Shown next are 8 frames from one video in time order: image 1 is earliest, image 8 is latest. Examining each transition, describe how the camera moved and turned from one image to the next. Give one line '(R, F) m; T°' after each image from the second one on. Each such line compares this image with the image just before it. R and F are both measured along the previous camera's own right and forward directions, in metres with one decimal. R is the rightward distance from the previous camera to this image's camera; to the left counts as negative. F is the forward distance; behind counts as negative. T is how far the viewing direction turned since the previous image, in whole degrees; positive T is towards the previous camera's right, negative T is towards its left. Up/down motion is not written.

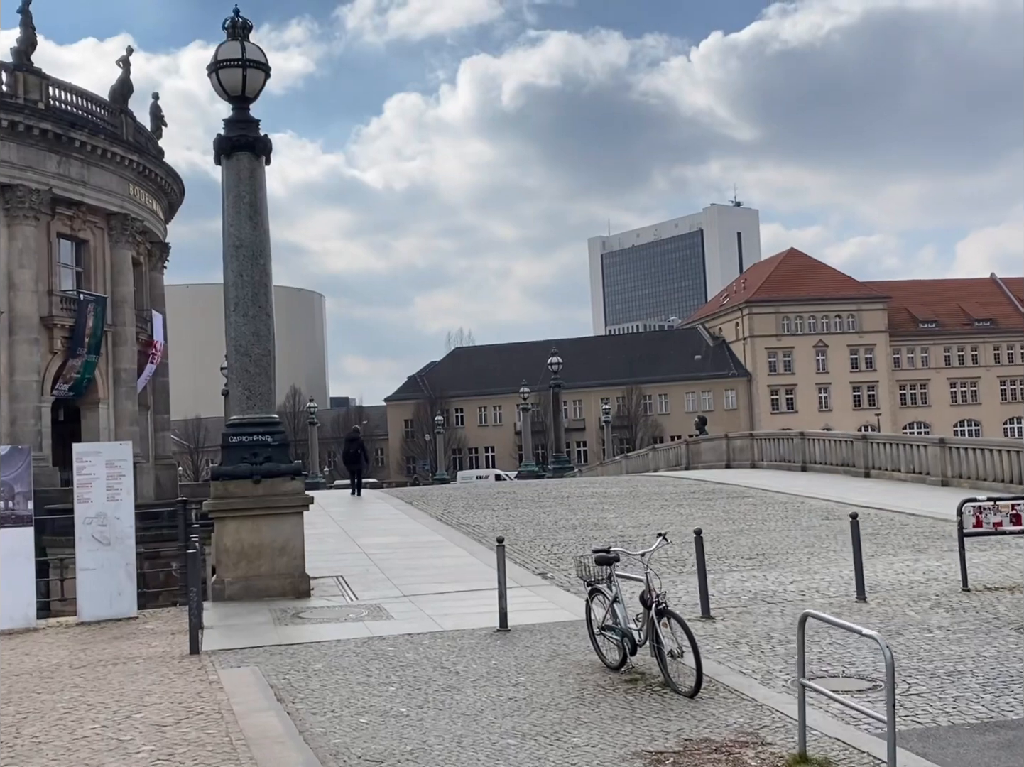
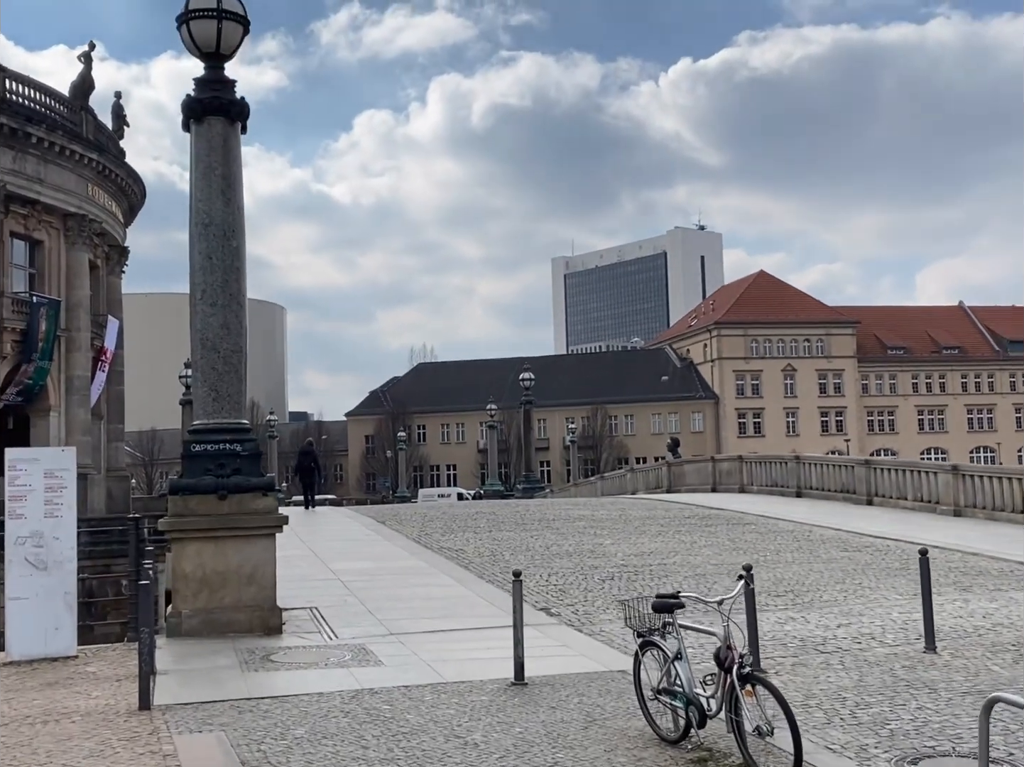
(-0.5, +1.9) m; +2°
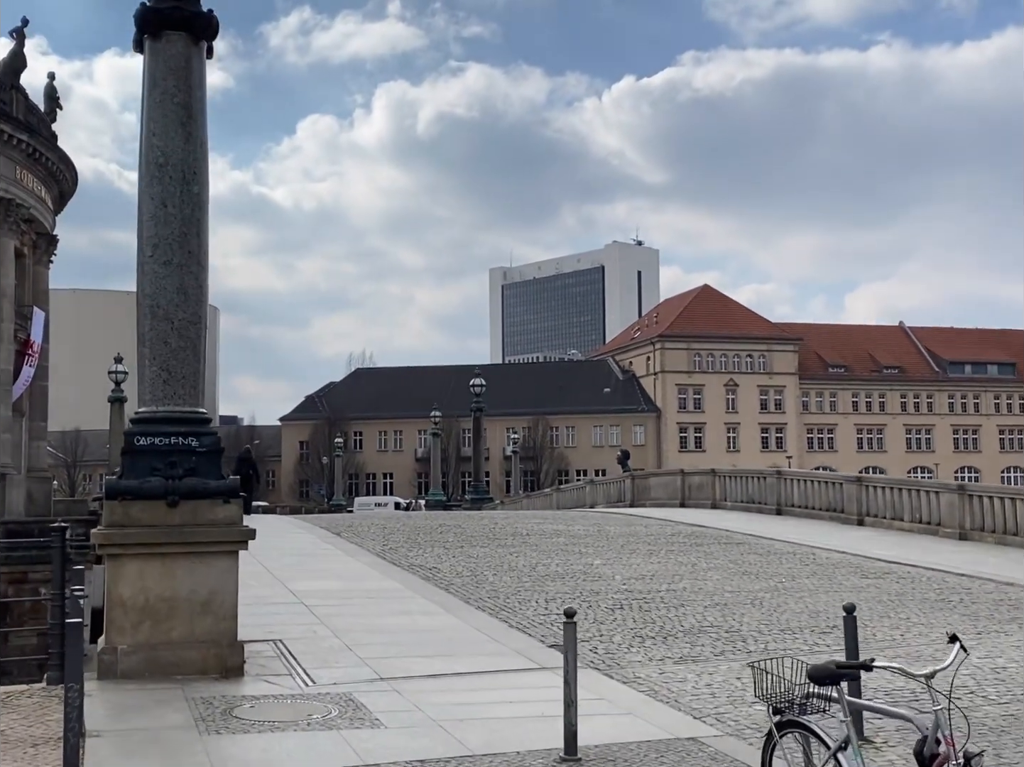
(-0.8, +2.3) m; +3°
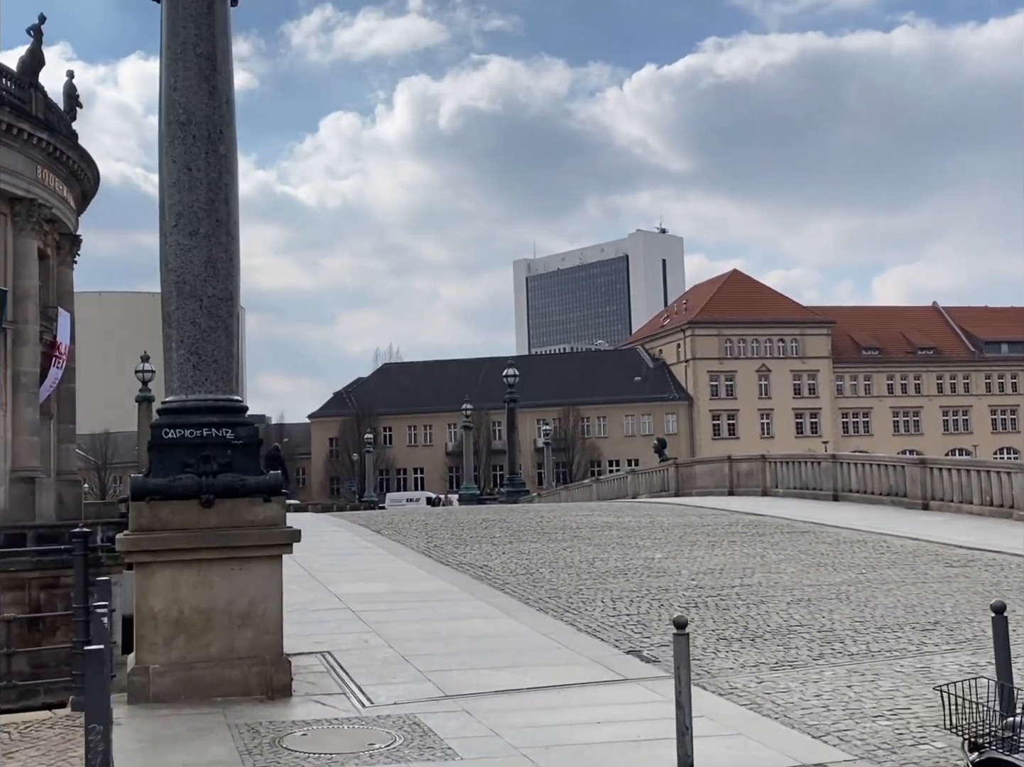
(-0.4, +1.2) m; -1°
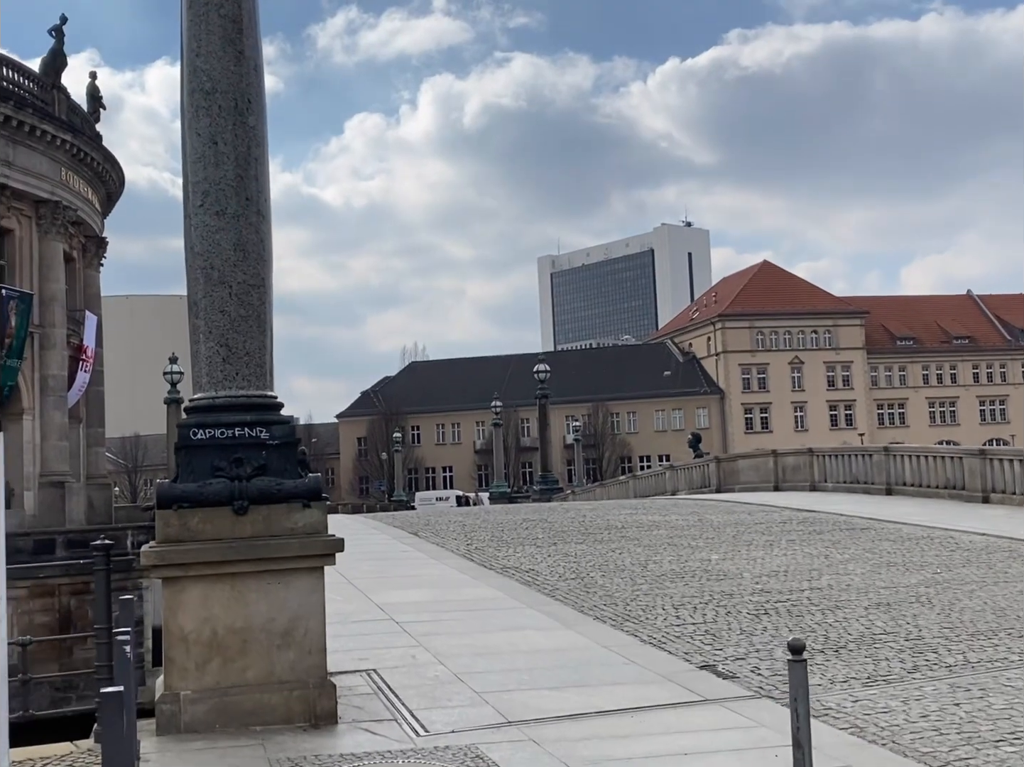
(-0.2, +0.9) m; -1°
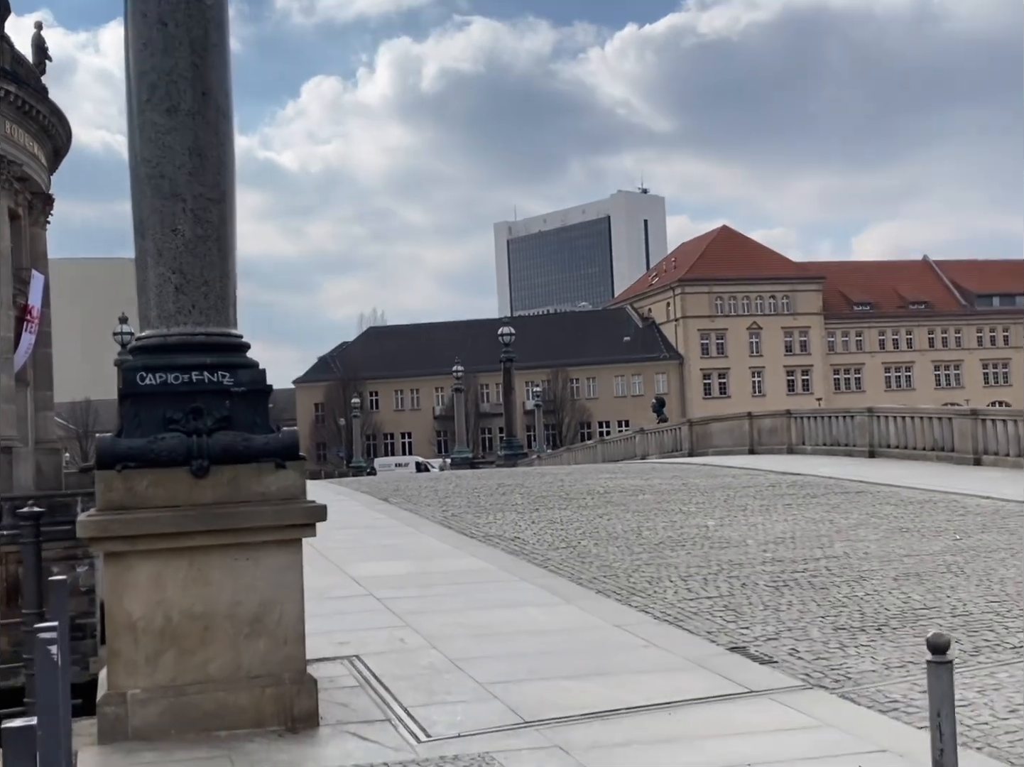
(-0.3, +1.3) m; +2°
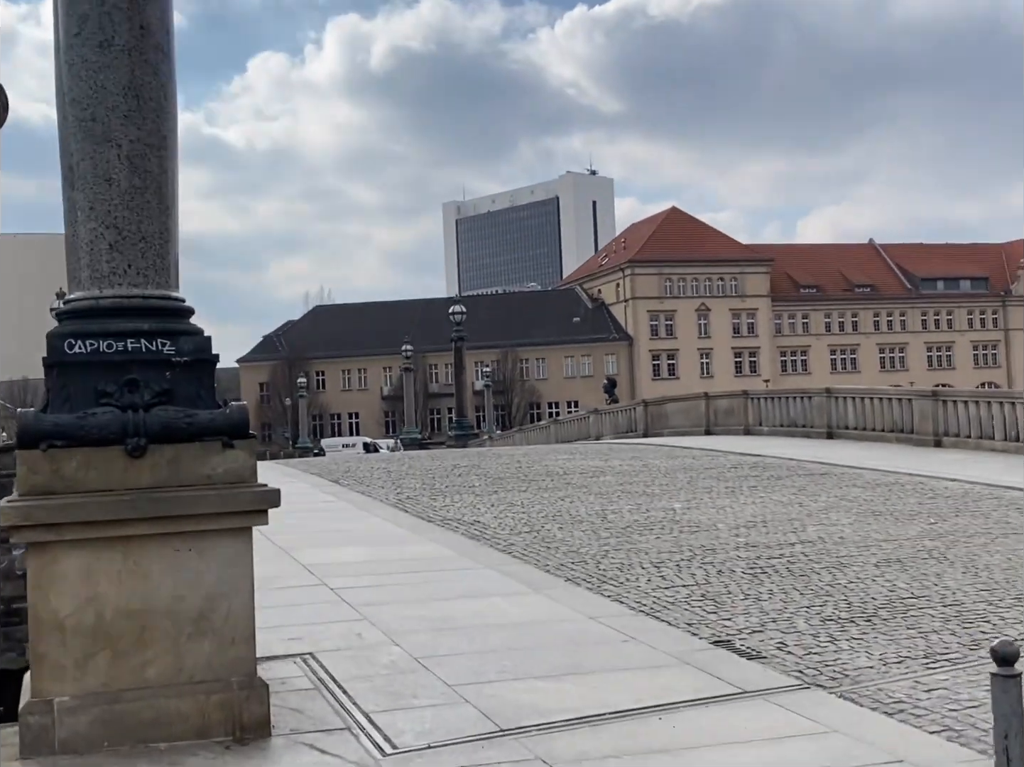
(-0.1, +0.7) m; +3°
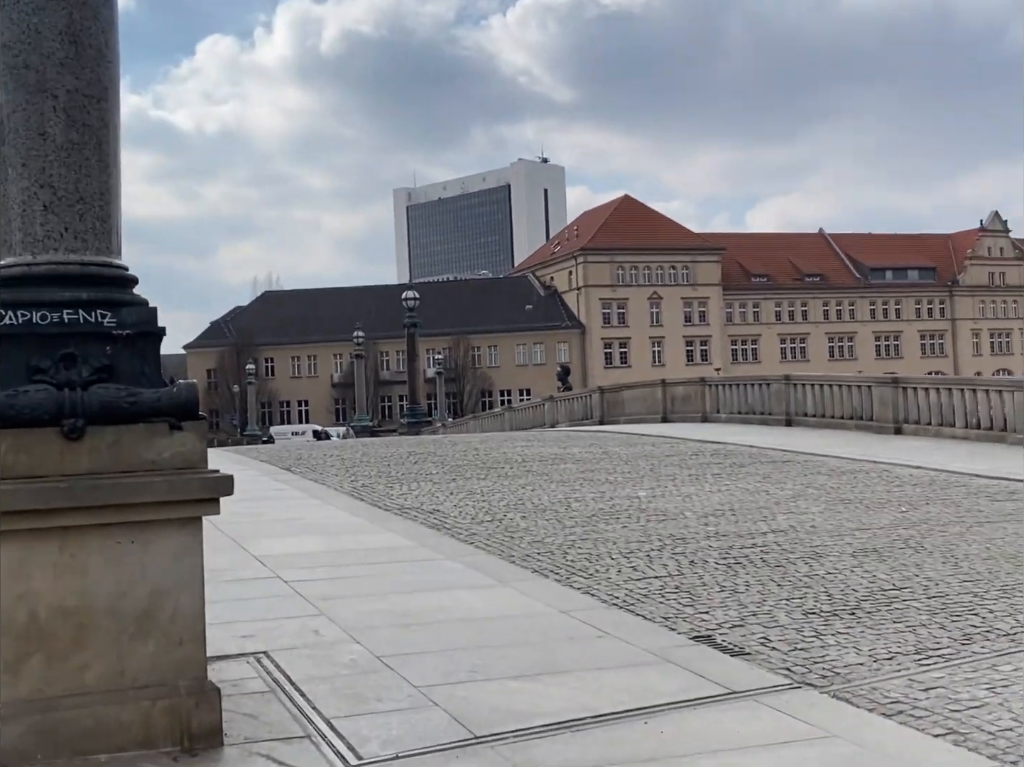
(-0.1, +0.5) m; +2°
